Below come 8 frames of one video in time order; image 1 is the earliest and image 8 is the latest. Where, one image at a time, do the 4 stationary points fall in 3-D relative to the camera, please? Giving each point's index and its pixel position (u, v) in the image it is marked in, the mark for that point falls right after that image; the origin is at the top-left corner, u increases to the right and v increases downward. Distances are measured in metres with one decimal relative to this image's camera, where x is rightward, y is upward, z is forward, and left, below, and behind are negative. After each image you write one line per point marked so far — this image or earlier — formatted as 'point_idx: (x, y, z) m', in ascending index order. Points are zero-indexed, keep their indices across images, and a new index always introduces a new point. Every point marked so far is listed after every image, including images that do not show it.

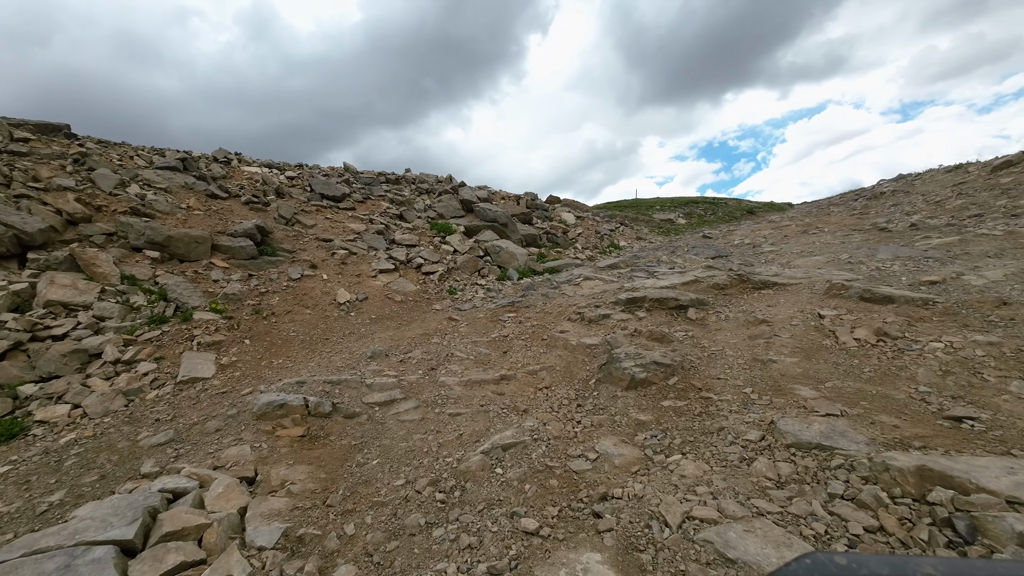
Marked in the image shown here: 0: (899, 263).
0: (+9.3, +0.6, +9.4) m
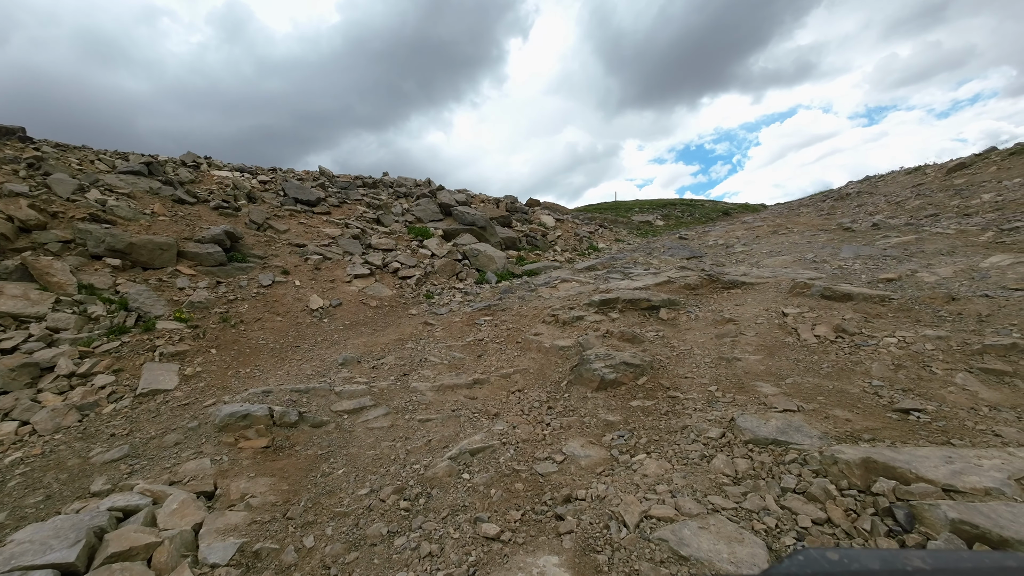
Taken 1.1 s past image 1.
0: (+8.7, +0.7, +9.8) m
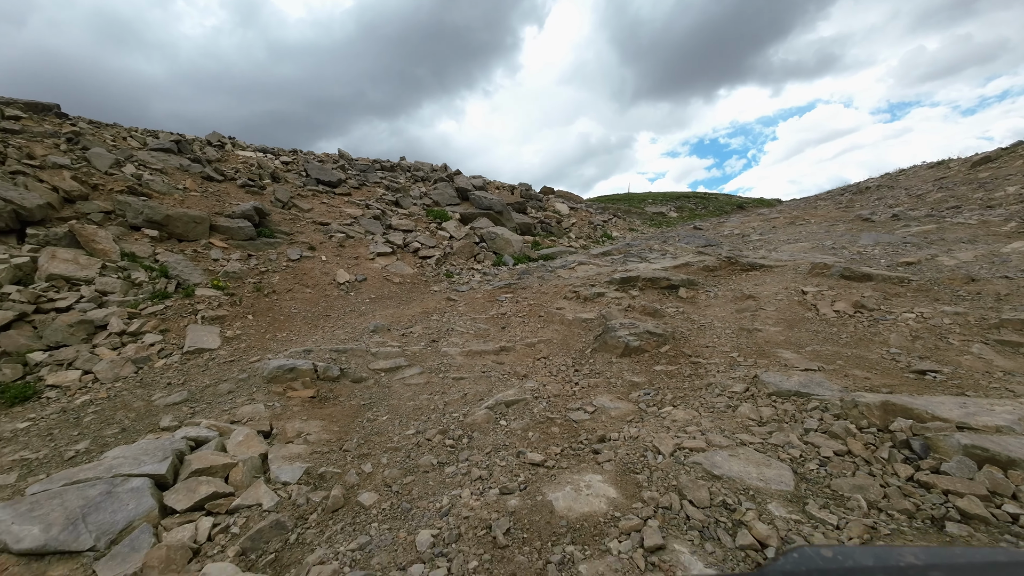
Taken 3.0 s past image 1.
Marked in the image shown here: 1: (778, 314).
0: (+9.2, +1.0, +9.9) m
1: (+4.4, -0.4, +6.5) m
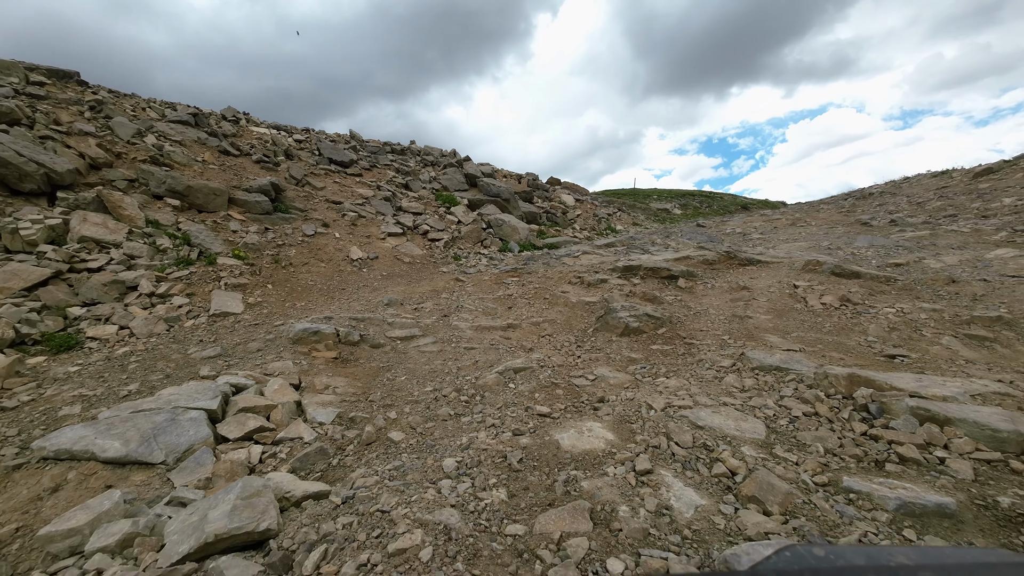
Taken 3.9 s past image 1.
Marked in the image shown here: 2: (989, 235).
0: (+9.5, +1.0, +10.3) m
1: (+4.6, -0.3, +7.0) m
2: (+13.2, +1.5, +10.8) m
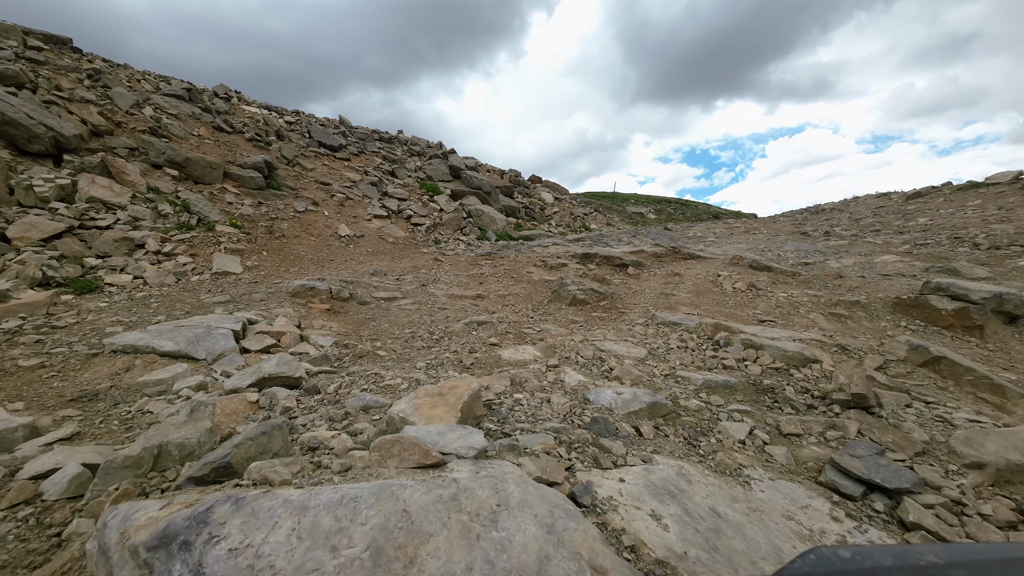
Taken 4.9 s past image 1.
0: (+8.7, +1.1, +12.0) m
1: (+3.9, 0.0, +8.5) m
2: (+12.4, +1.4, +12.8) m
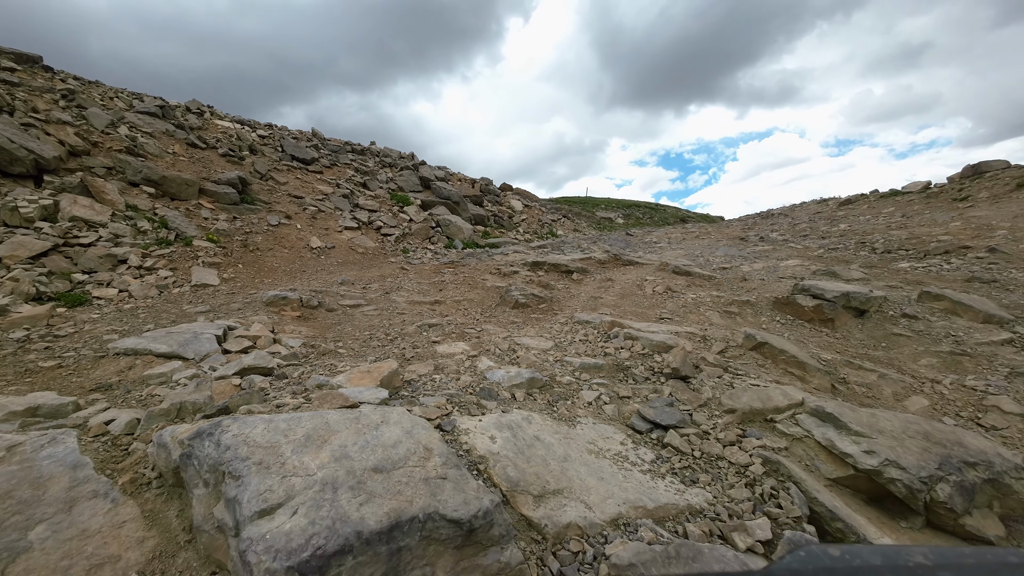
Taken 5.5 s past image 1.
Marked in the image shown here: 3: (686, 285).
0: (+7.3, +1.1, +13.7) m
1: (+2.7, -0.1, +9.9) m
2: (+11.0, +1.4, +14.6) m
3: (+4.4, +0.1, +10.0) m
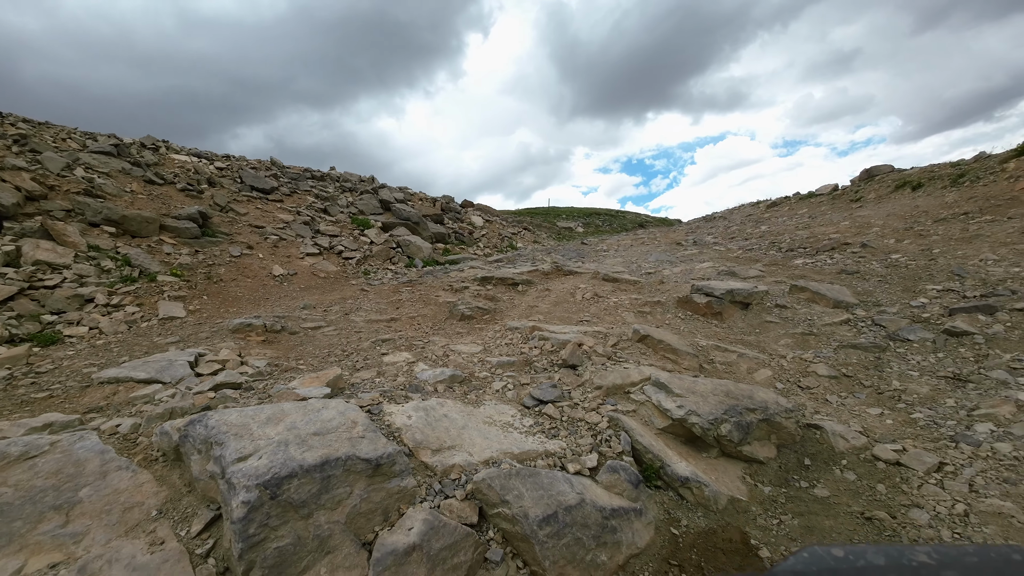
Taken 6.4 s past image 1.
0: (+5.5, +1.0, +15.4) m
1: (+1.2, -0.3, +11.3) m
2: (+9.1, +1.5, +16.5) m
3: (+2.9, -0.1, +11.5) m
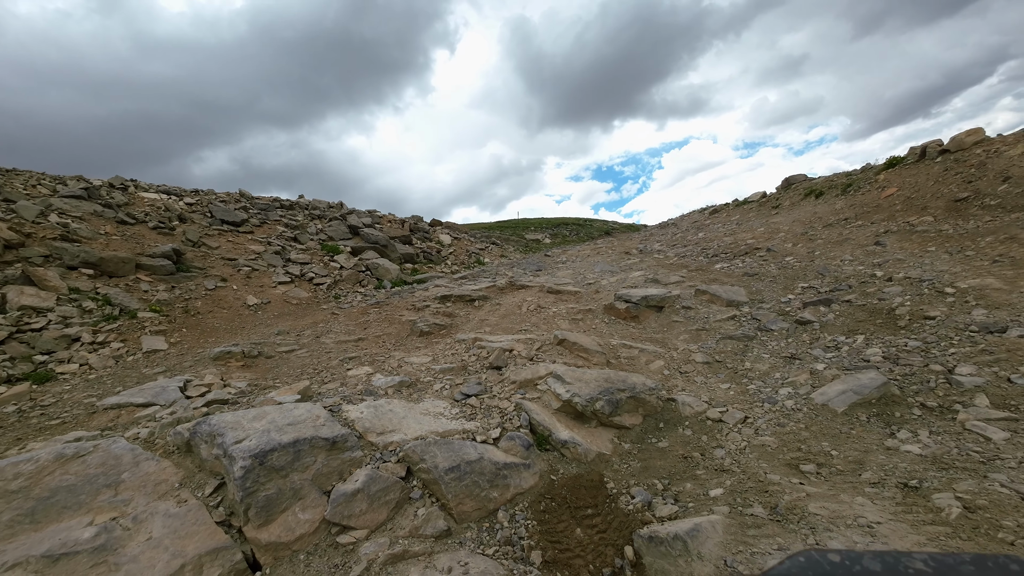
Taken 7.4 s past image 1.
0: (+3.7, +0.6, +17.2) m
1: (-0.3, -0.8, +12.9) m
2: (+7.2, +1.3, +18.6) m
3: (+1.4, -0.5, +13.2) m
